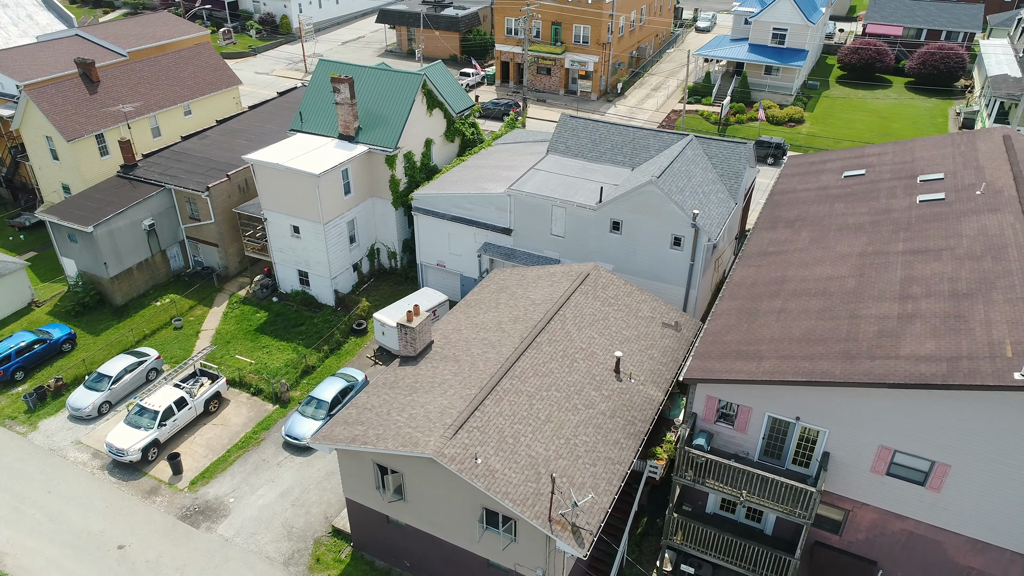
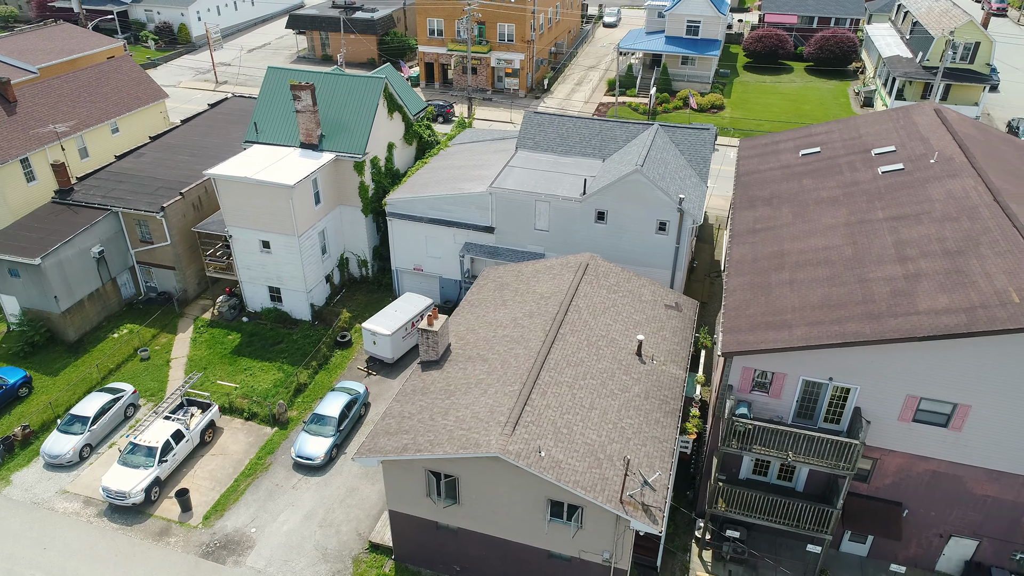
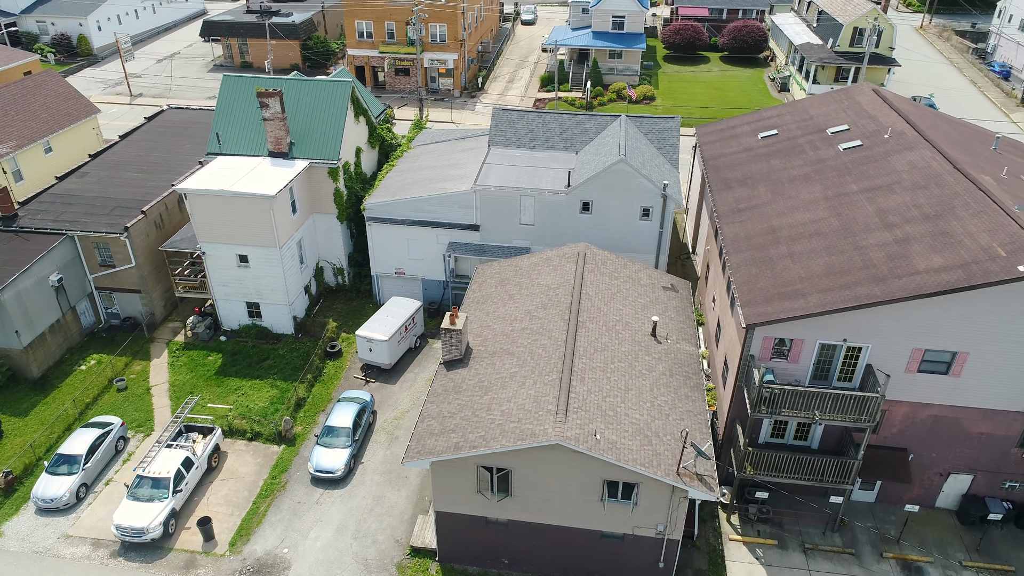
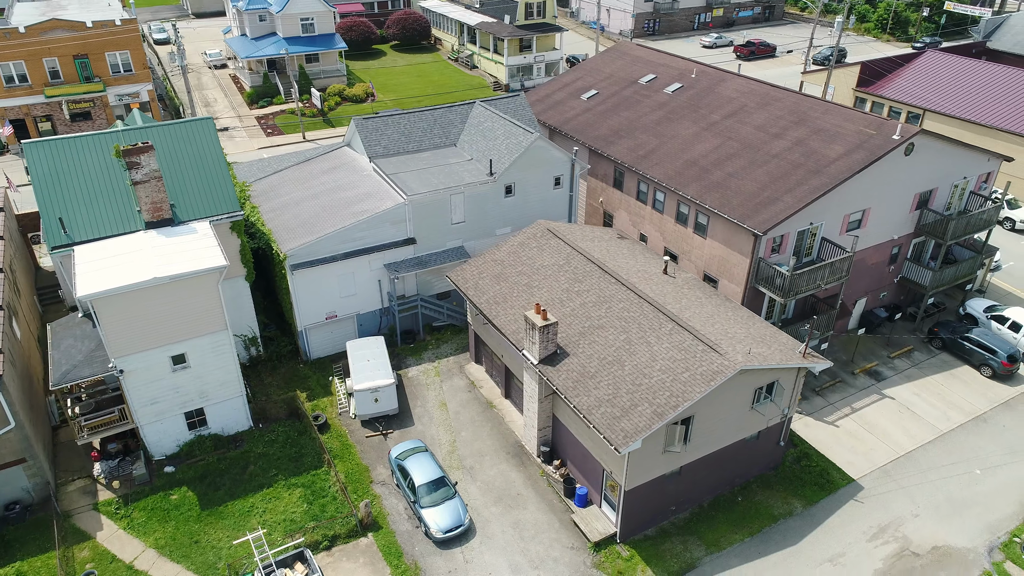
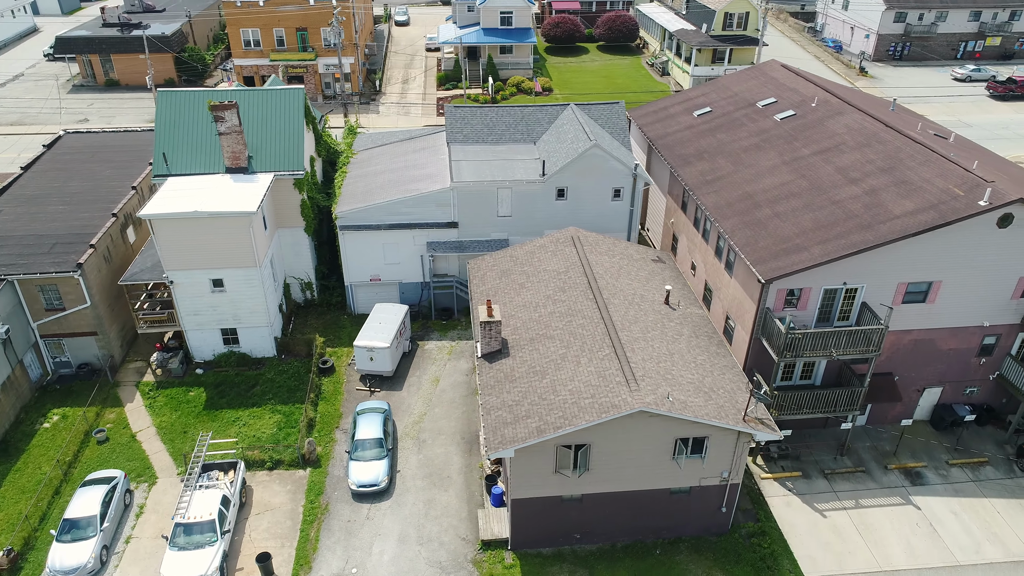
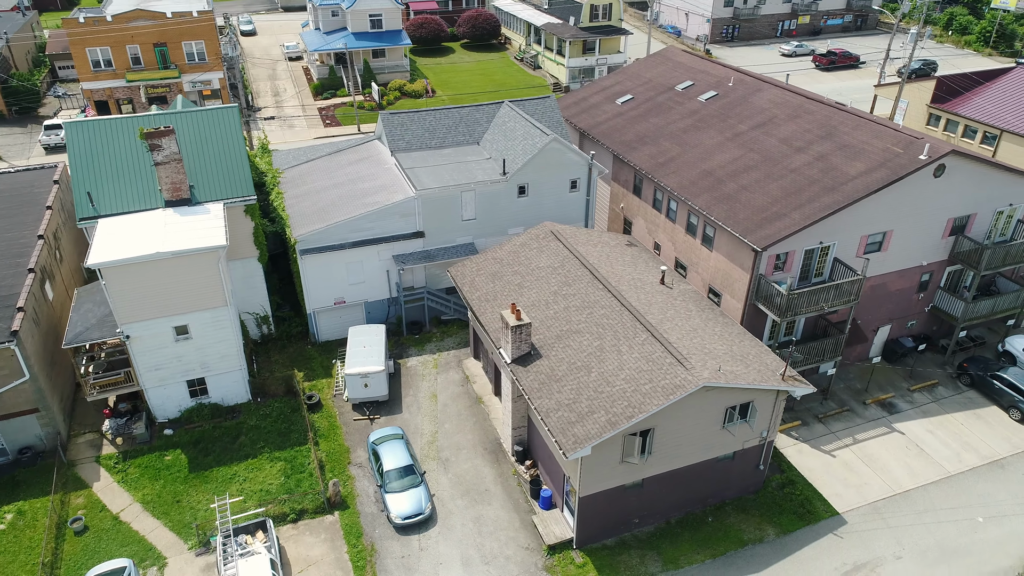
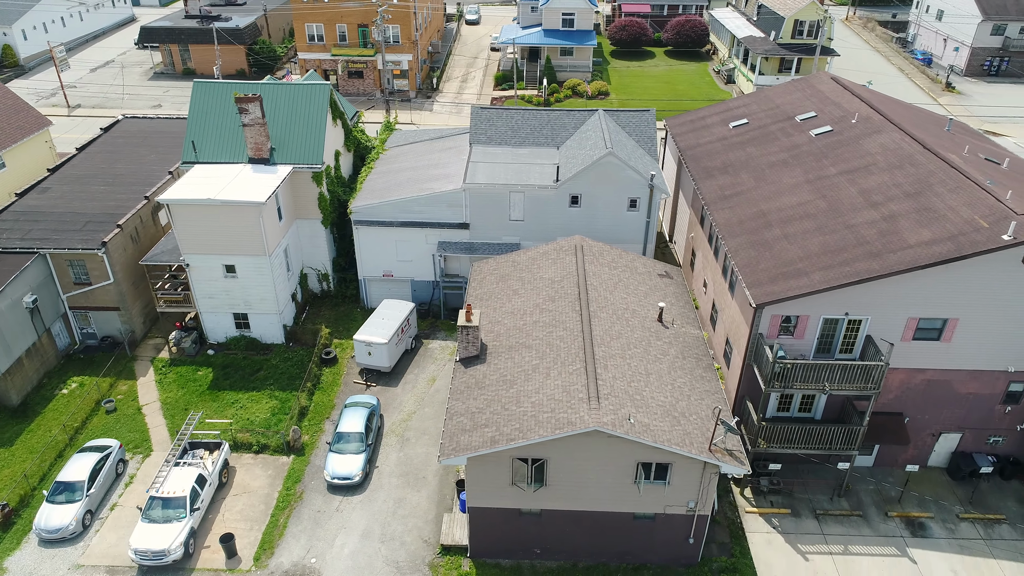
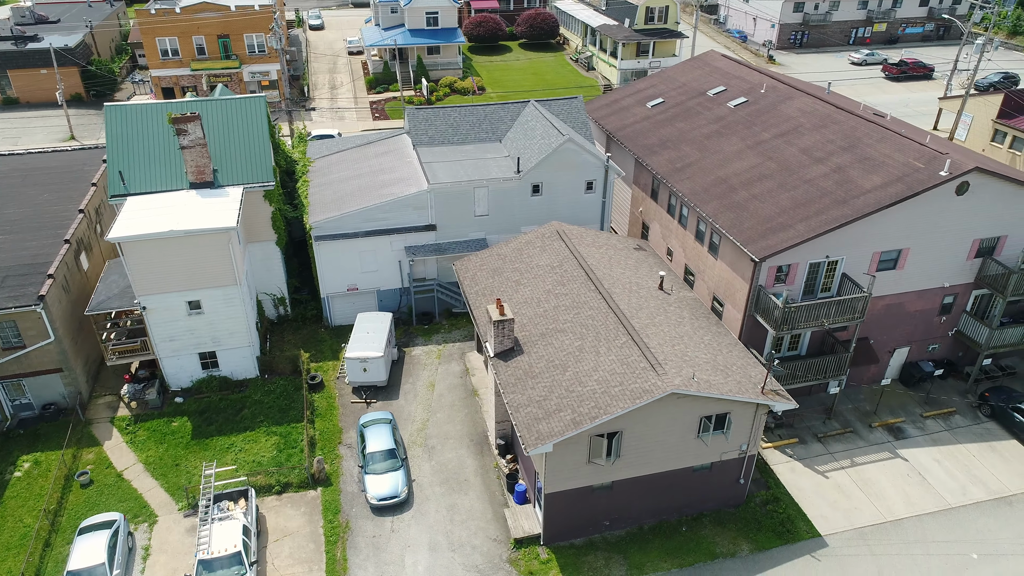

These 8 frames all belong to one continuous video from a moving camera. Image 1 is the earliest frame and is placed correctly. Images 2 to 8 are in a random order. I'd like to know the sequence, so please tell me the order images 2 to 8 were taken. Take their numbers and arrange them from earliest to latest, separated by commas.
2, 3, 7, 5, 8, 6, 4
